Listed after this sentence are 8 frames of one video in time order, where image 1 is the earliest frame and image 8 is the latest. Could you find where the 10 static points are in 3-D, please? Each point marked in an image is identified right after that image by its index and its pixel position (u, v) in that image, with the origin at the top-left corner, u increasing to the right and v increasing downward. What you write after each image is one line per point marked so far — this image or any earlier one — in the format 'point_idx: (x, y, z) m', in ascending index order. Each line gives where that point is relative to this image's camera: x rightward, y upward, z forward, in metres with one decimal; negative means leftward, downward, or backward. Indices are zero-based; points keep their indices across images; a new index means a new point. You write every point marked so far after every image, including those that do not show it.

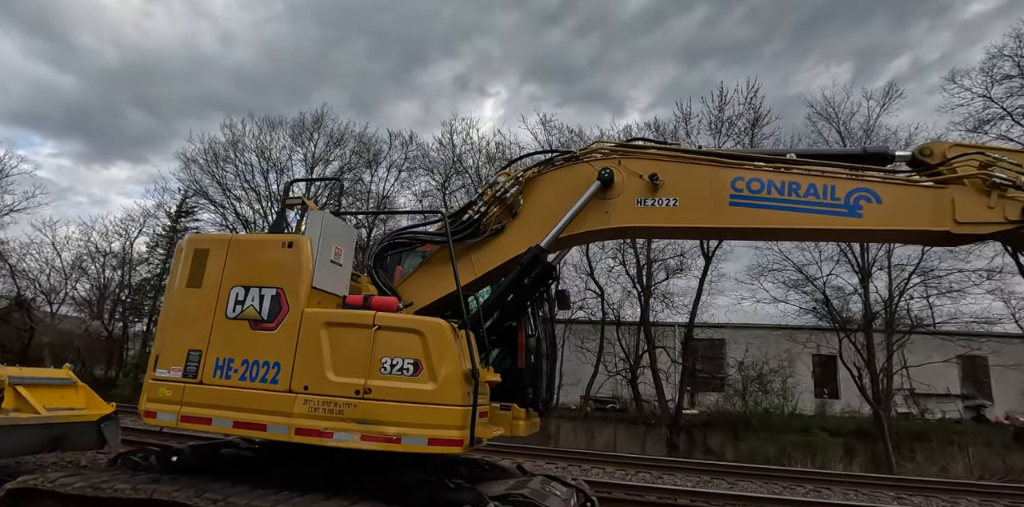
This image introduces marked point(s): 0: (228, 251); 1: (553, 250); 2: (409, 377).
0: (-1.9, 0.0, +4.0) m
1: (+0.3, 0.0, +4.4) m
2: (-0.6, -0.7, +3.5) m
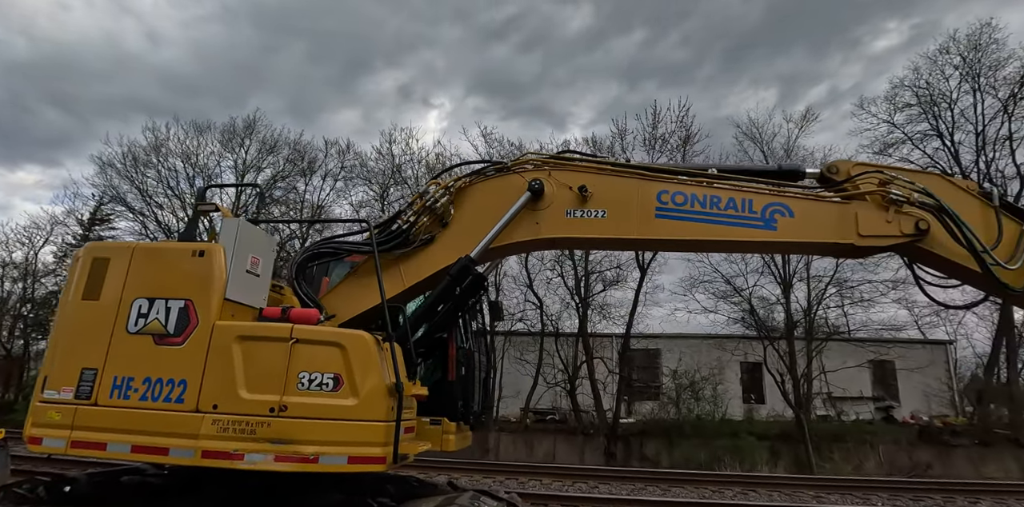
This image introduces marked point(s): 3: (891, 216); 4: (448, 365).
0: (-2.4, 0.0, +3.7) m
1: (-0.2, -0.1, +4.4) m
2: (-1.0, -0.8, +3.3) m
3: (+2.8, +0.3, +4.3) m
4: (-0.5, -0.9, +4.7) m
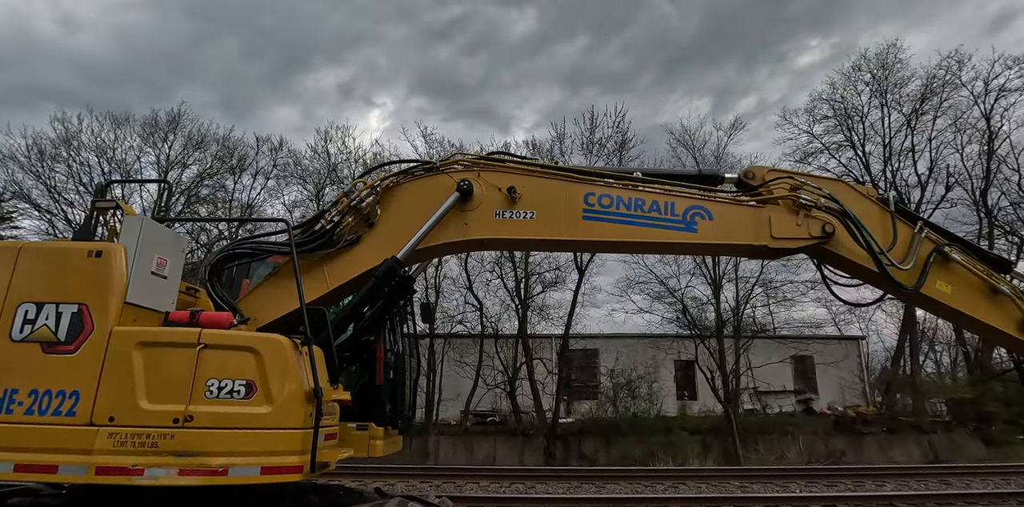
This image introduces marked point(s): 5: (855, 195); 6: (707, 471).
0: (-2.9, 0.0, +3.4) m
1: (-0.8, -0.1, +4.3) m
2: (-1.5, -0.8, +3.2) m
3: (+2.2, +0.3, +4.6) m
4: (-1.1, -0.9, +4.6) m
5: (+2.8, +0.5, +4.8) m
6: (+4.5, -4.9, +13.0) m
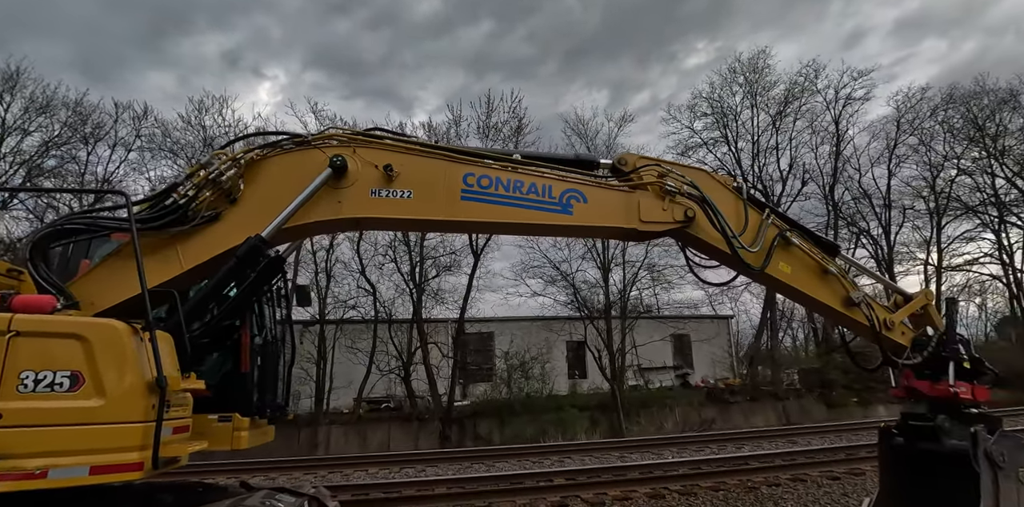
0: (-3.5, +0.1, +2.8) m
1: (-1.6, +0.1, +4.0) m
2: (-2.1, -0.7, +2.8) m
3: (+1.3, +0.4, +4.8) m
4: (-2.0, -0.8, +4.3) m
5: (+1.8, +0.6, +5.1) m
6: (+2.0, -4.5, +13.7) m
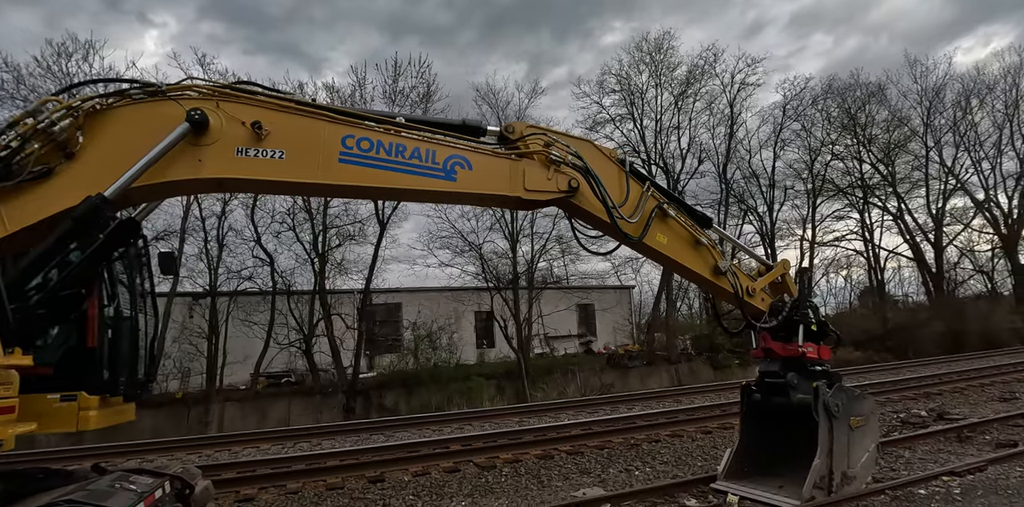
0: (-4.1, +0.3, +2.1) m
1: (-2.4, +0.3, +3.7) m
2: (-2.8, -0.5, +2.4) m
3: (+0.3, +0.7, +4.9) m
4: (-2.9, -0.5, +3.9) m
5: (+0.8, +0.9, +5.3) m
6: (-0.4, -3.8, +13.9) m
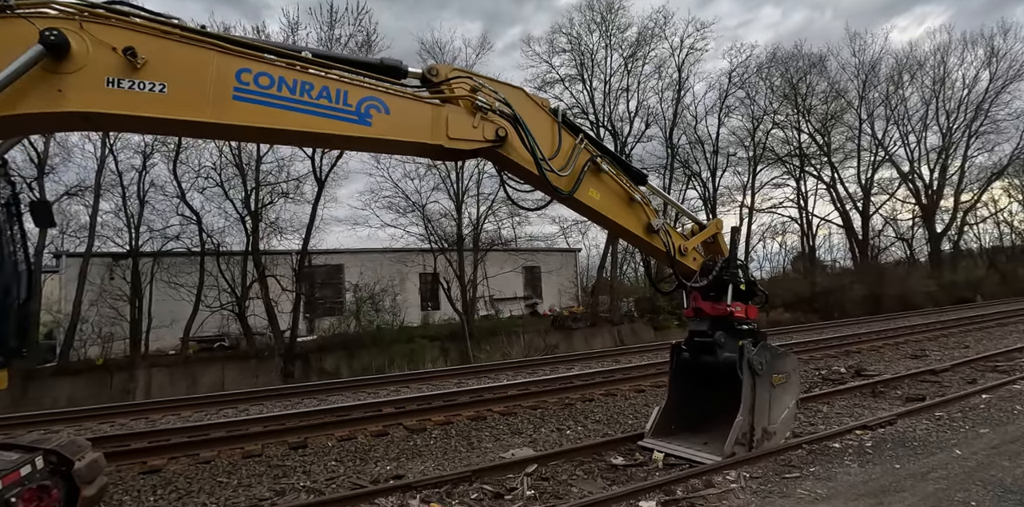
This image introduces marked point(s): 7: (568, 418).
0: (-4.5, +0.5, +1.5) m
1: (-2.9, +0.6, +3.1) m
2: (-3.1, -0.3, +1.9) m
3: (-0.3, +1.0, +4.5) m
4: (-3.4, -0.2, +3.4) m
5: (+0.2, +1.3, +5.0) m
6: (-1.9, -2.8, +13.8) m
7: (+0.7, -2.1, +7.5) m
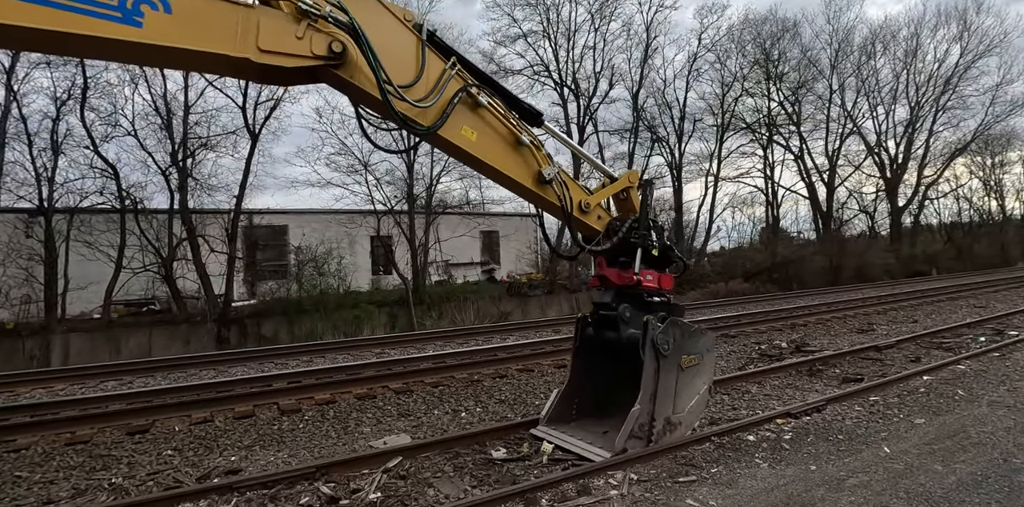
0: (-5.4, +0.7, +0.2) m
1: (-3.9, +0.9, +2.0) m
2: (-4.1, -0.1, +0.8) m
3: (-1.3, +1.3, +3.5) m
4: (-4.4, +0.1, +2.3) m
5: (-0.9, +1.6, +3.9) m
6: (-3.3, -1.9, +12.8) m
7: (-0.5, -1.6, +6.6) m
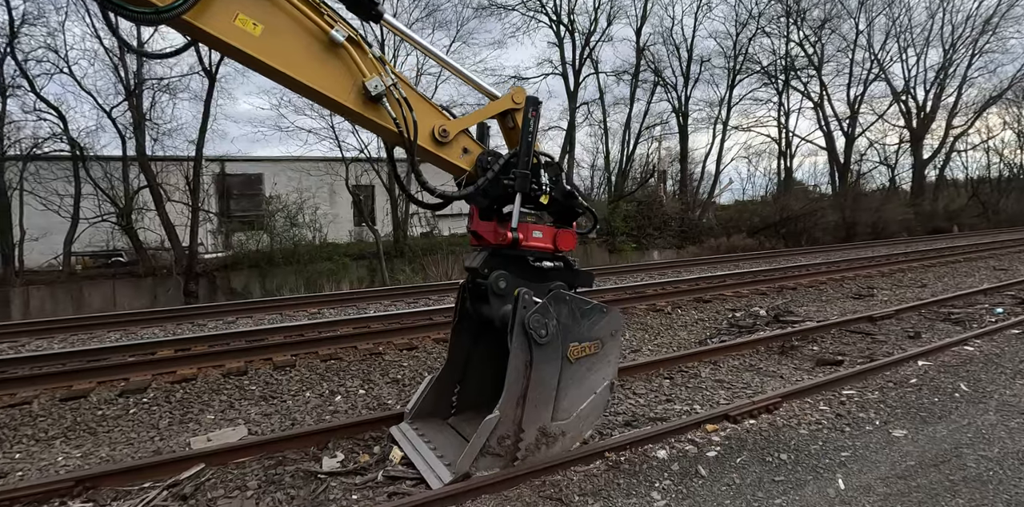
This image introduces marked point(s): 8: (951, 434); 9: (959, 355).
0: (-6.5, +0.7, -0.9) m
1: (-4.9, +1.0, +0.7) m
2: (-5.2, 0.0, -0.3) m
3: (-2.3, +1.6, +2.1) m
4: (-5.4, +0.3, +1.1) m
5: (-1.9, +1.9, +2.5) m
6: (-4.1, -0.9, +11.8) m
7: (-1.4, -1.1, +5.5) m
8: (+2.6, -1.1, +3.5) m
9: (+4.0, -0.9, +5.2) m
